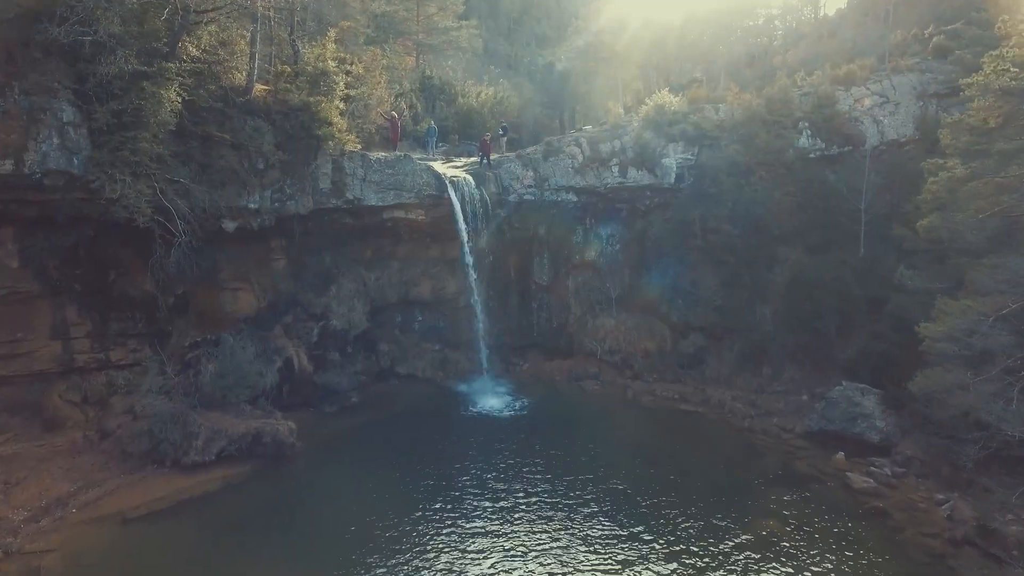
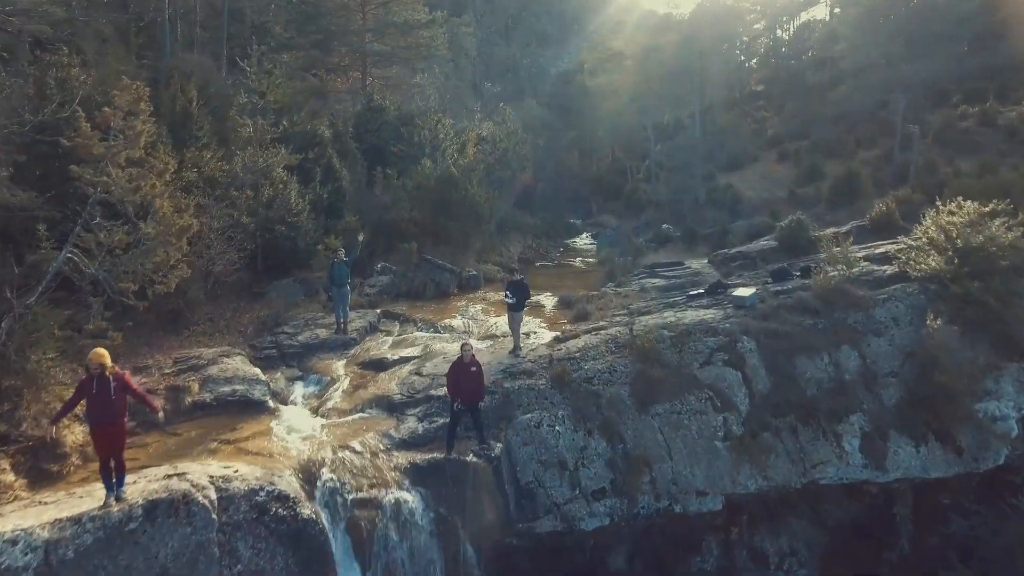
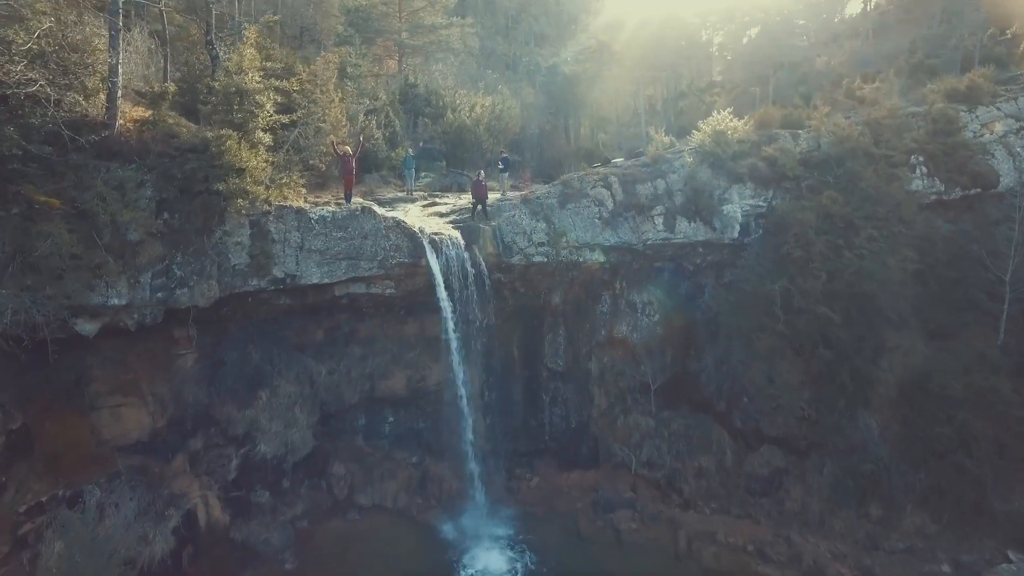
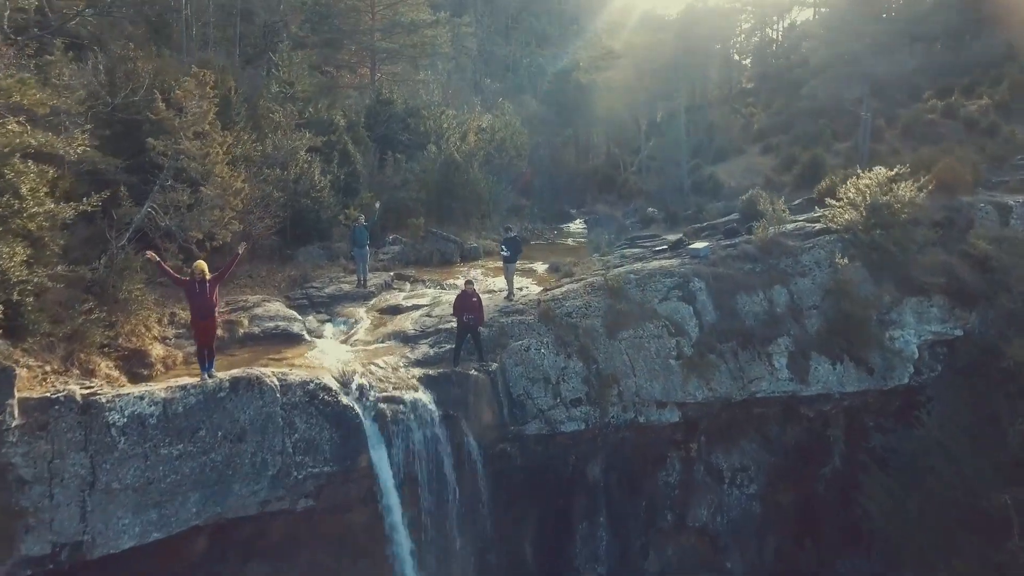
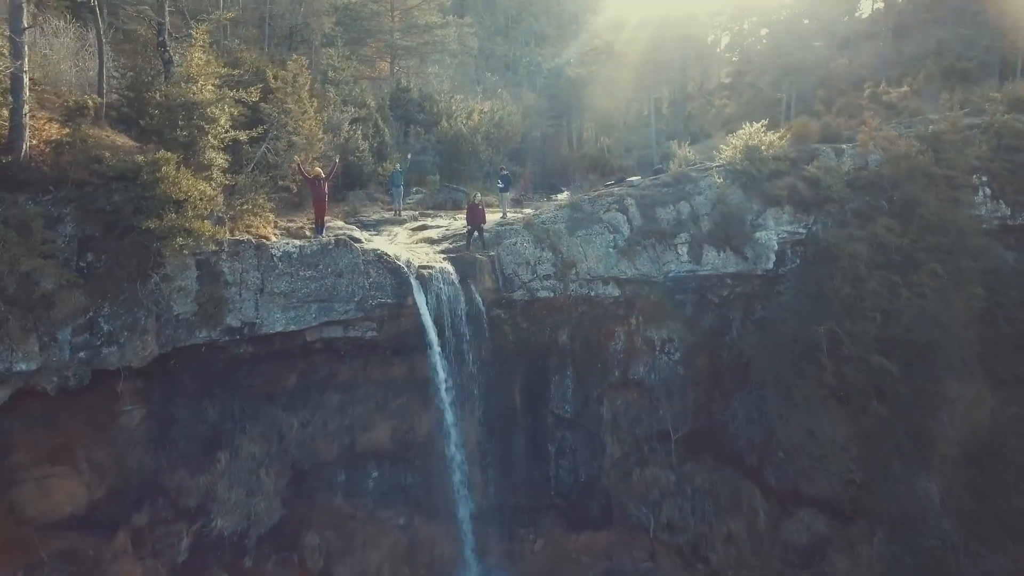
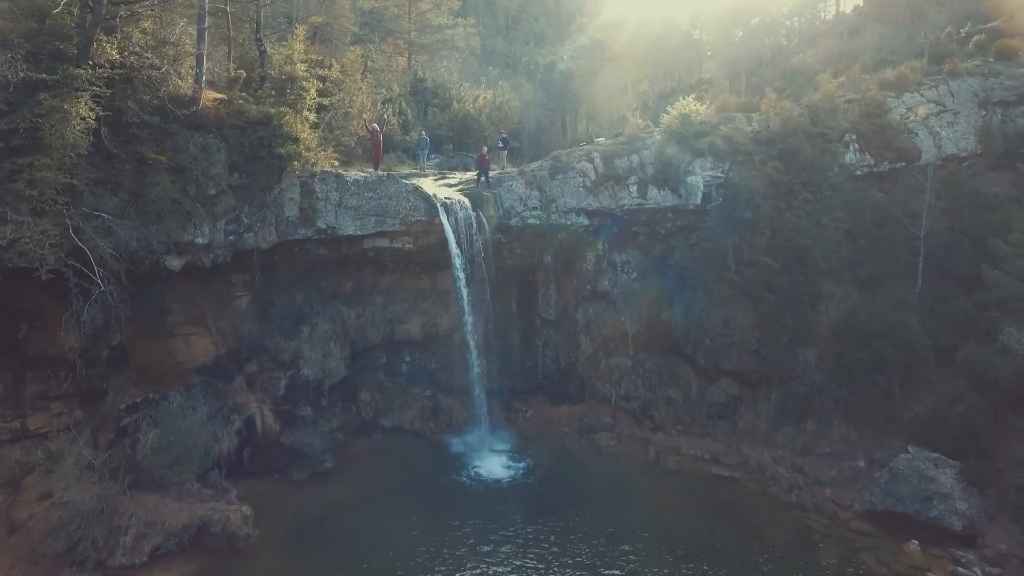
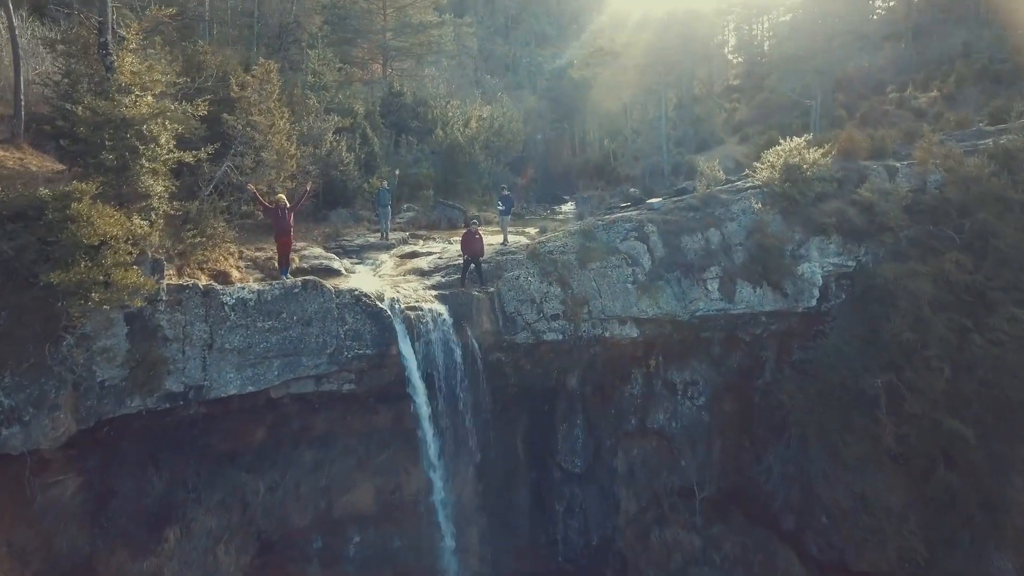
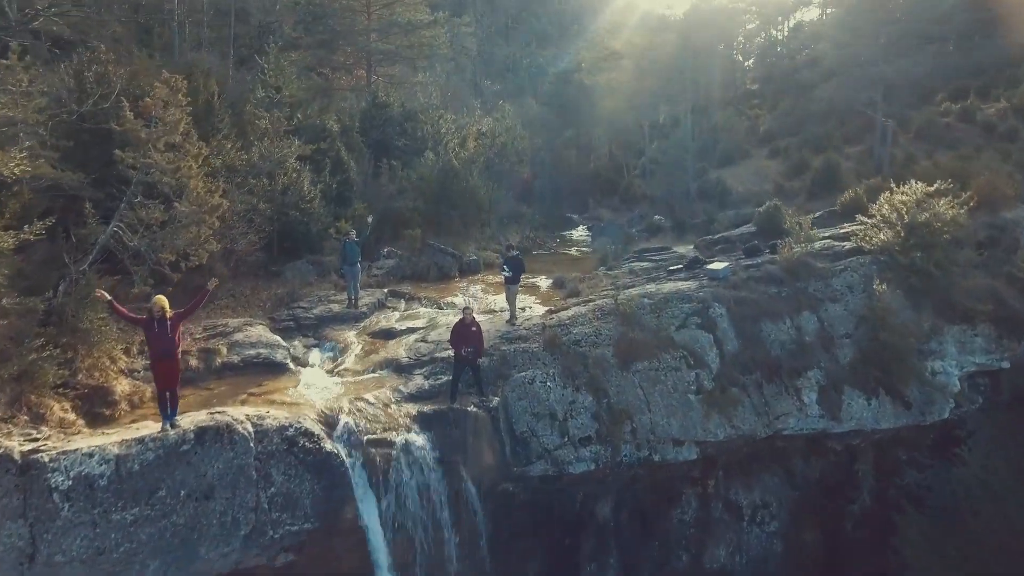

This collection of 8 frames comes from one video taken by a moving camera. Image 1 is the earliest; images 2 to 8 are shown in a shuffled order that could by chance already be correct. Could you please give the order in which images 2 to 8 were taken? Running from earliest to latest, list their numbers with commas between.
6, 3, 5, 7, 4, 8, 2
